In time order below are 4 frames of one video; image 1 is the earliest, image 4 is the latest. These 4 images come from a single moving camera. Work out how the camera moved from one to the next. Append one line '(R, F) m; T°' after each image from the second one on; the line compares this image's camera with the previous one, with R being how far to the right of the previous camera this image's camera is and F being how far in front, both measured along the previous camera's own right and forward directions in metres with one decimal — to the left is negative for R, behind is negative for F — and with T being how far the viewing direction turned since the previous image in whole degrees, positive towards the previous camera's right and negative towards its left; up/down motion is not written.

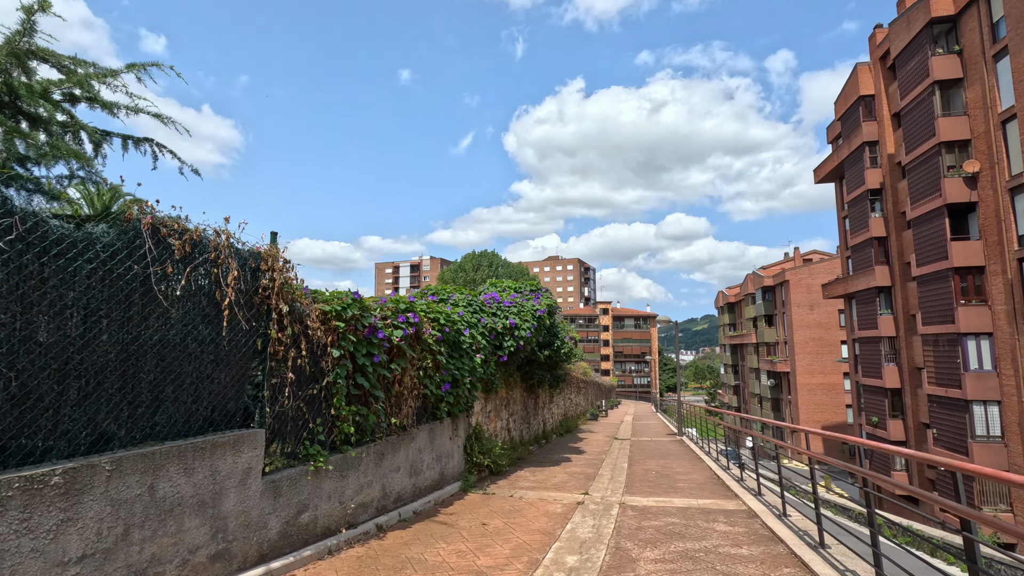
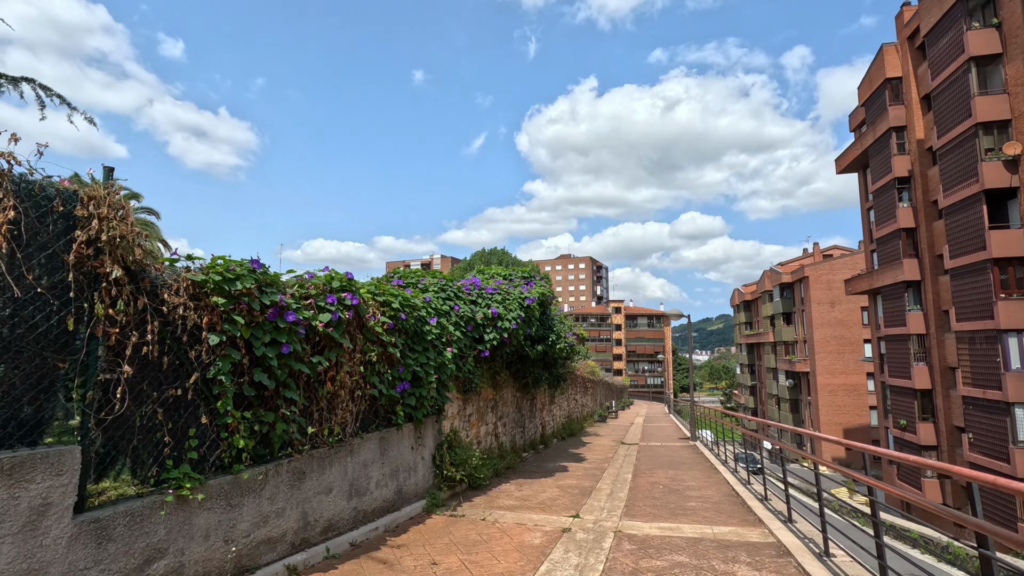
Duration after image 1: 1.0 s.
(+0.4, +1.2) m; -1°
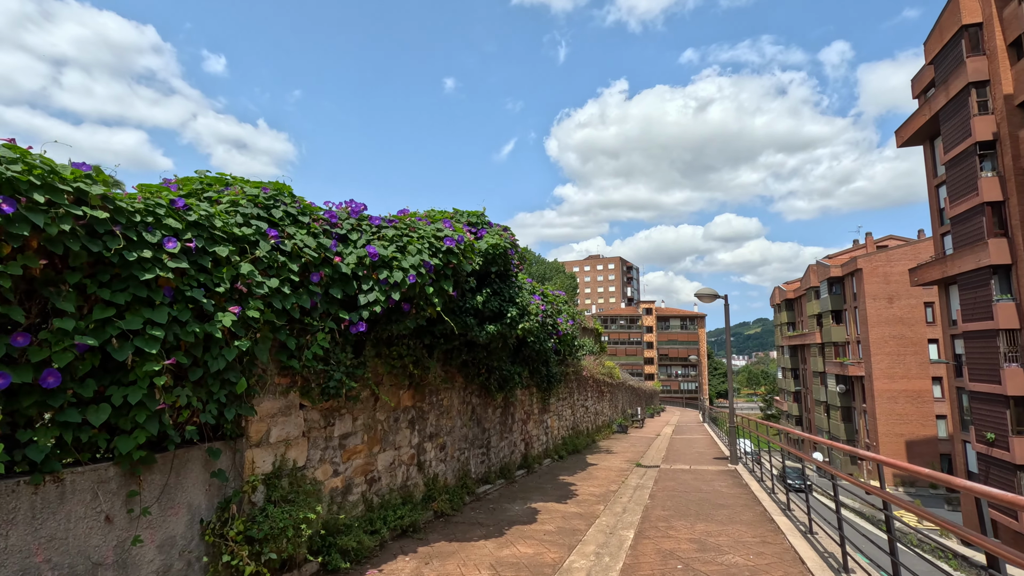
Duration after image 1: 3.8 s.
(+1.1, +3.4) m; -3°
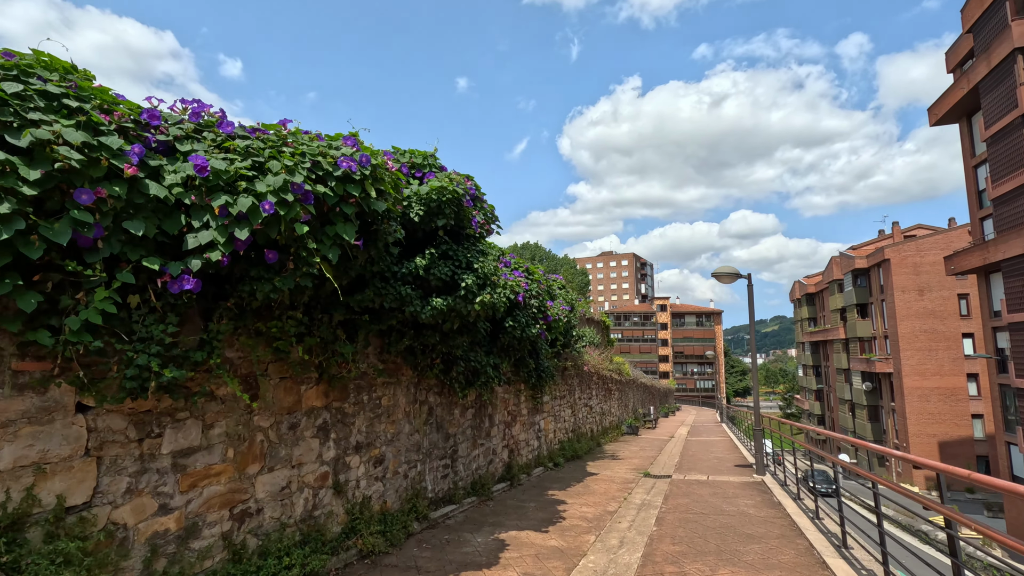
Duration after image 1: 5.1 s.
(+0.5, +1.6) m; -2°
